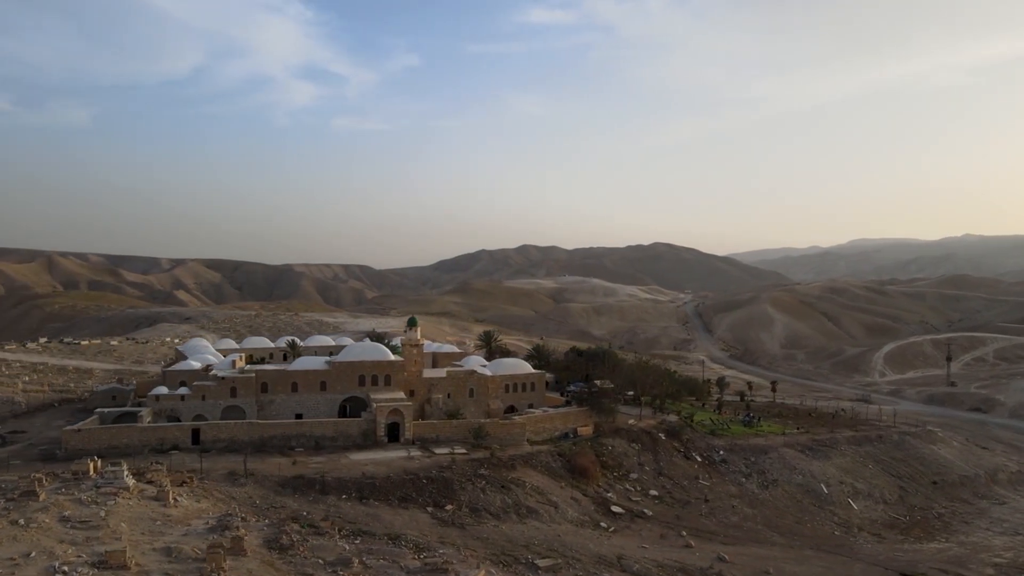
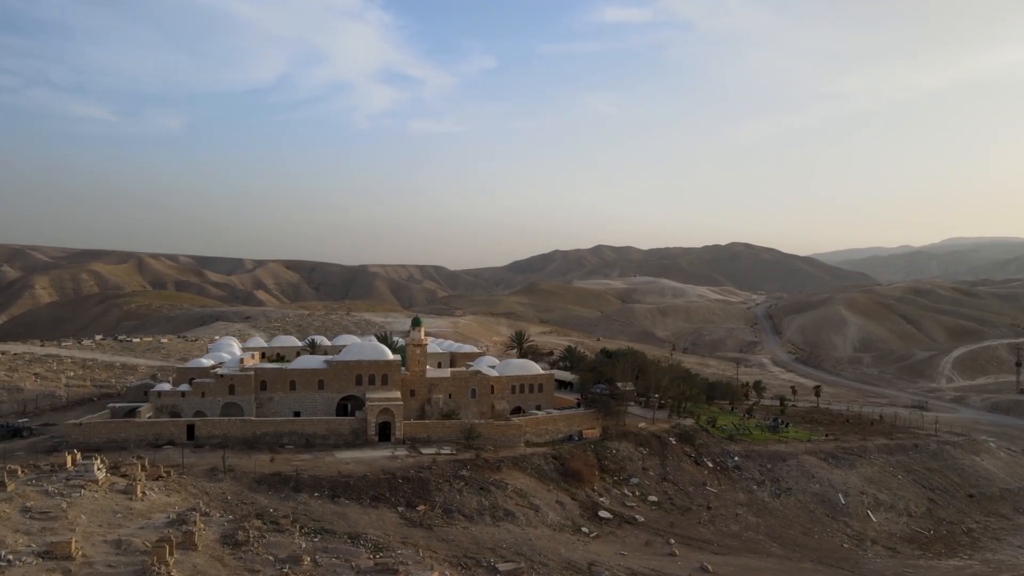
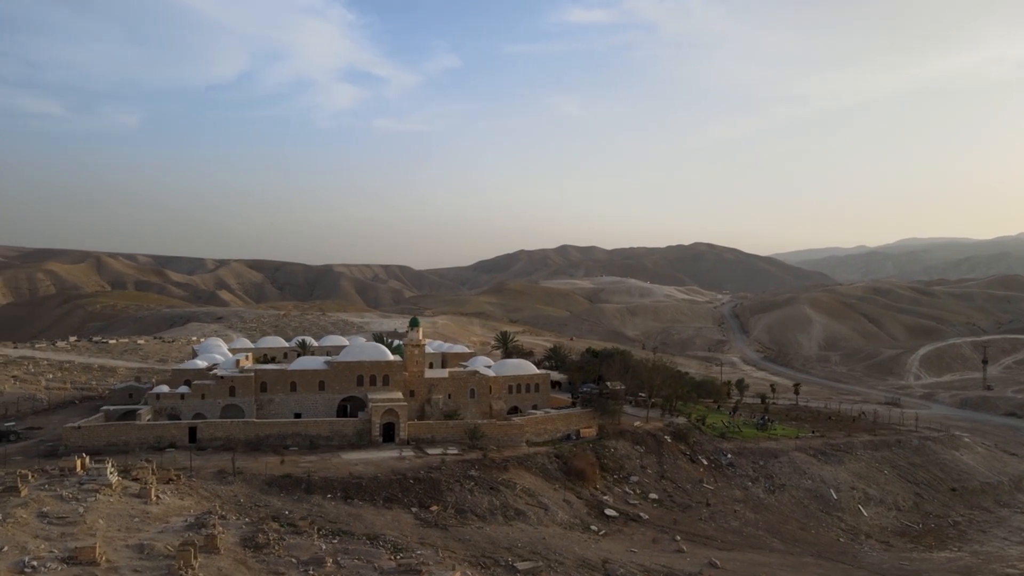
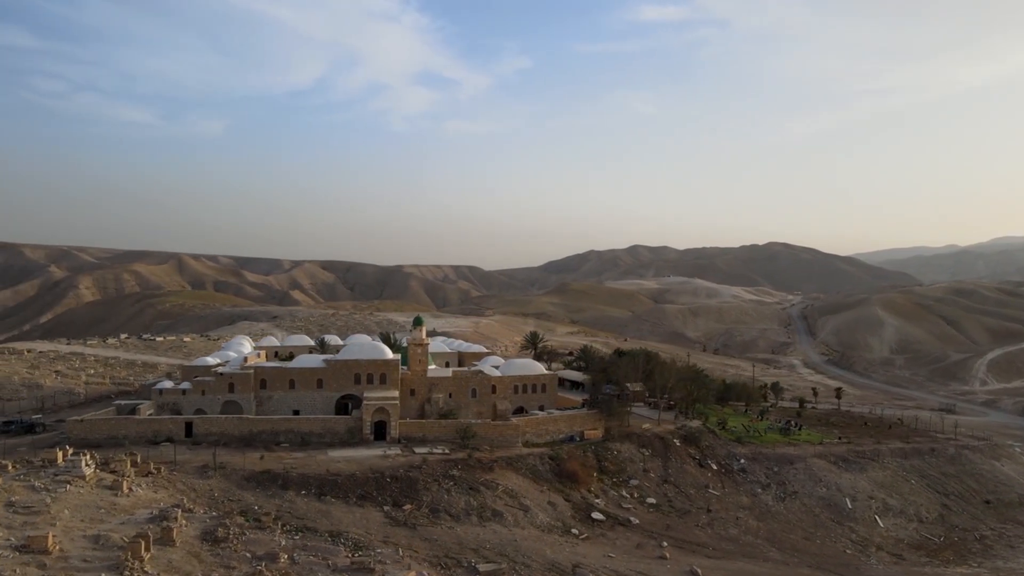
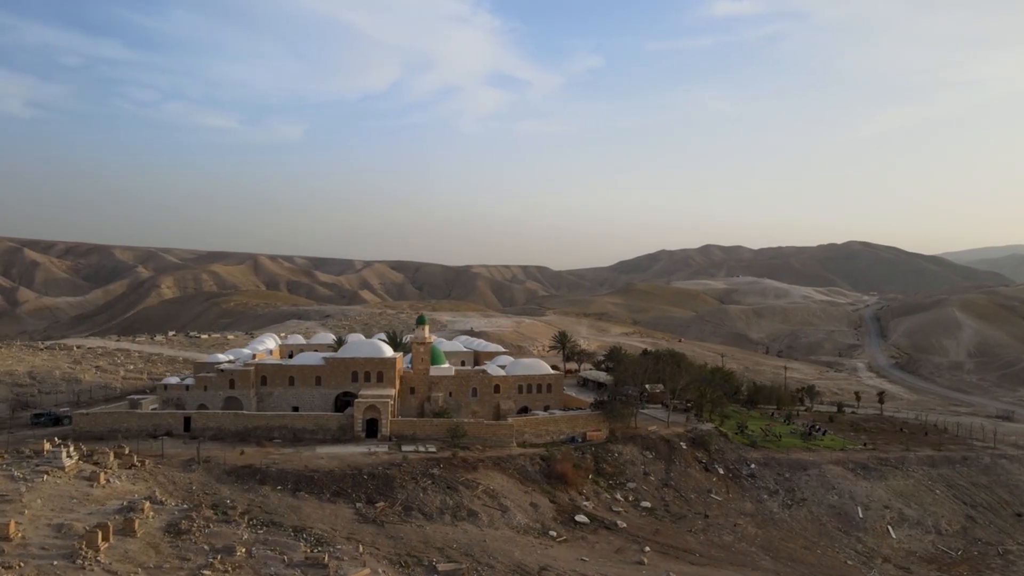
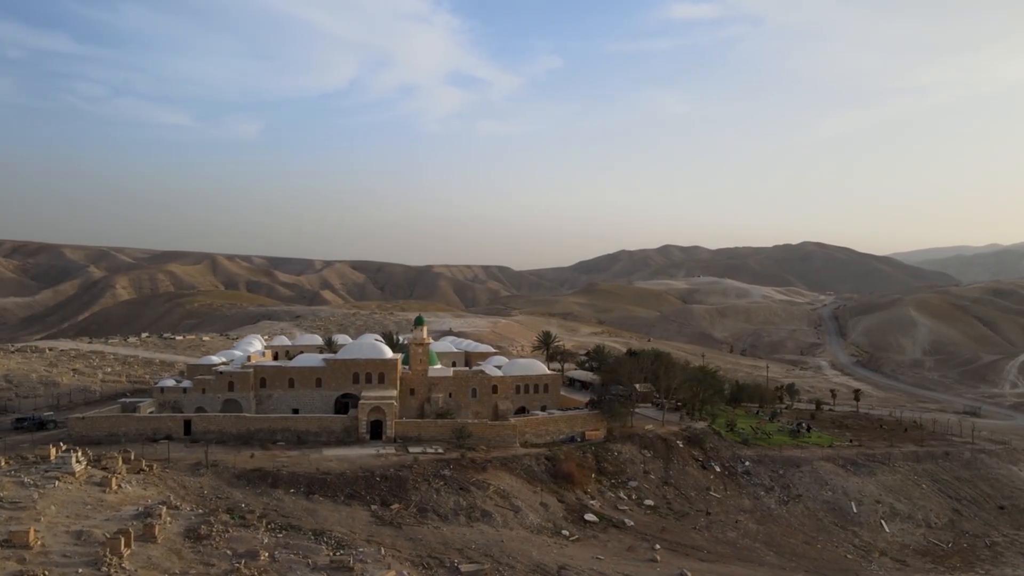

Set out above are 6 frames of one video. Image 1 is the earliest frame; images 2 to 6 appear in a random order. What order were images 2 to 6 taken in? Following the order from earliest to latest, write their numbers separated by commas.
3, 2, 4, 6, 5
